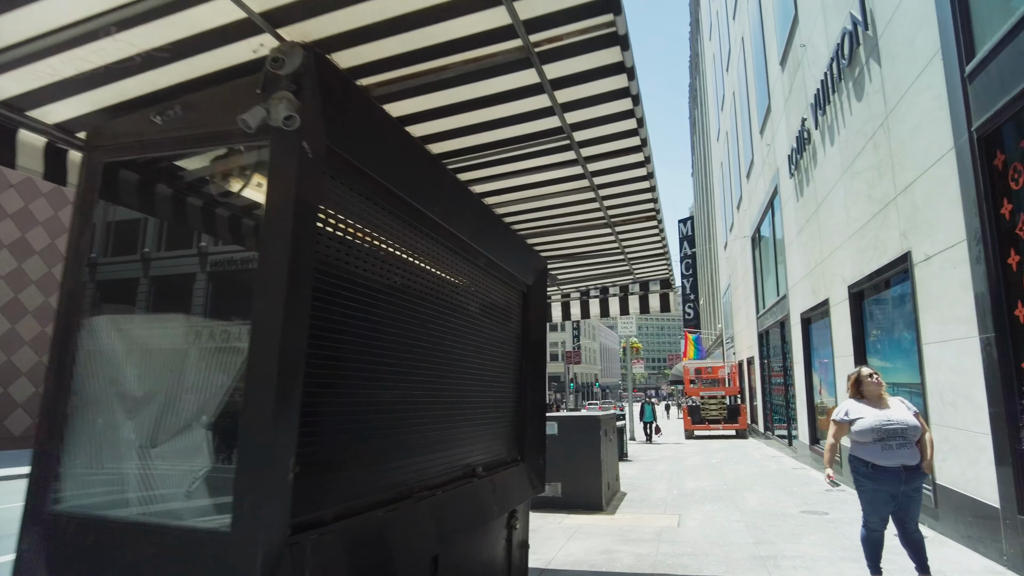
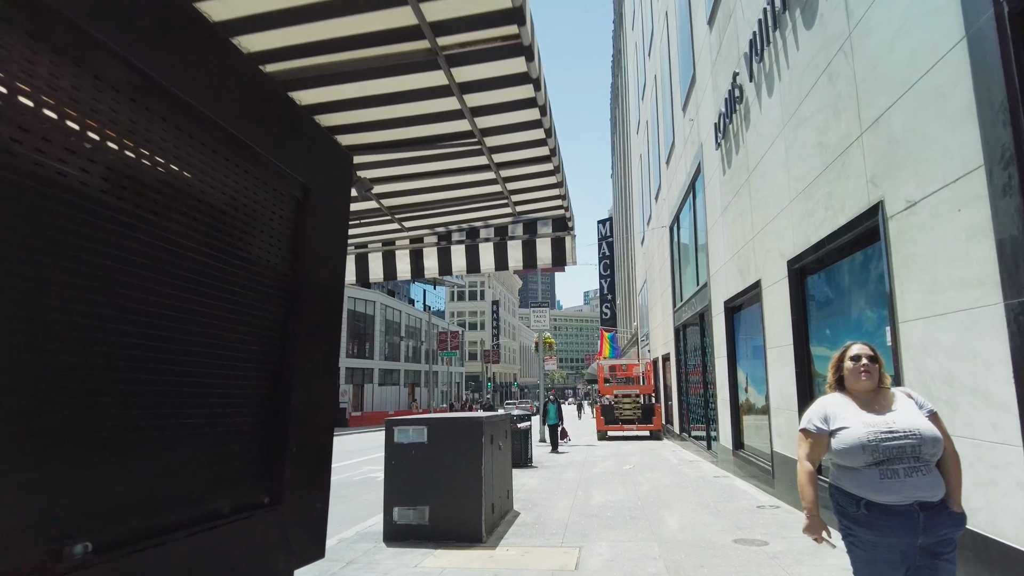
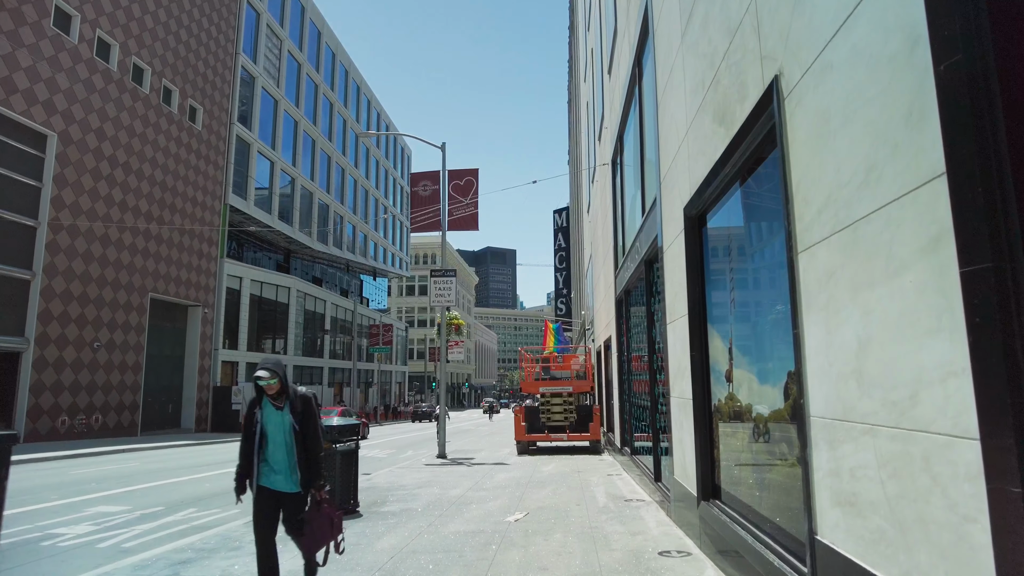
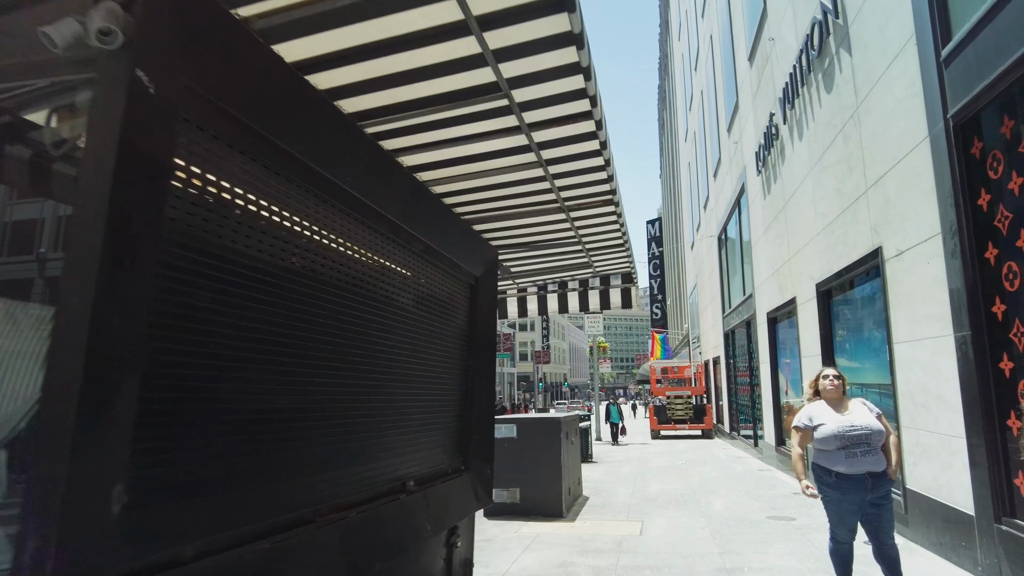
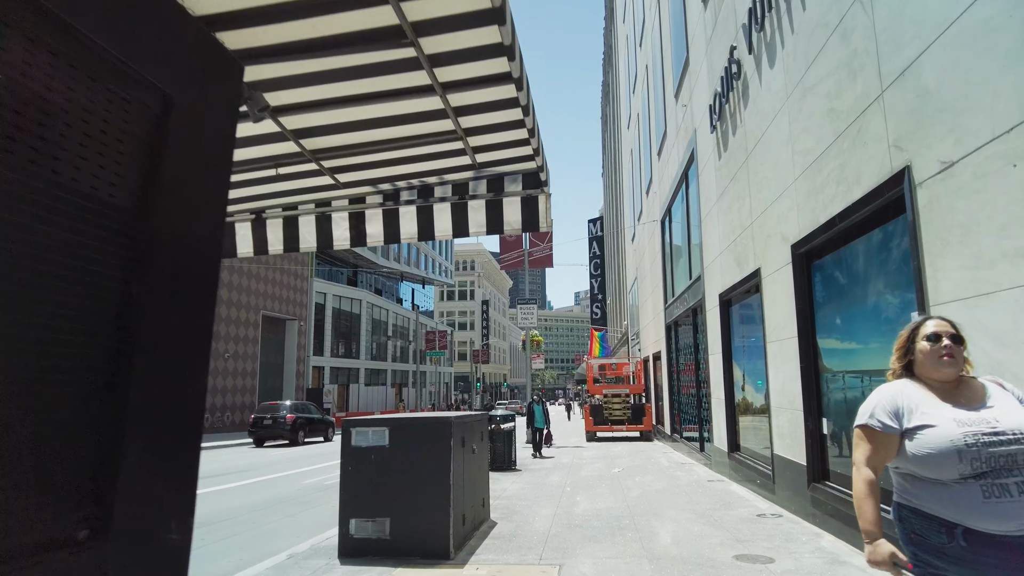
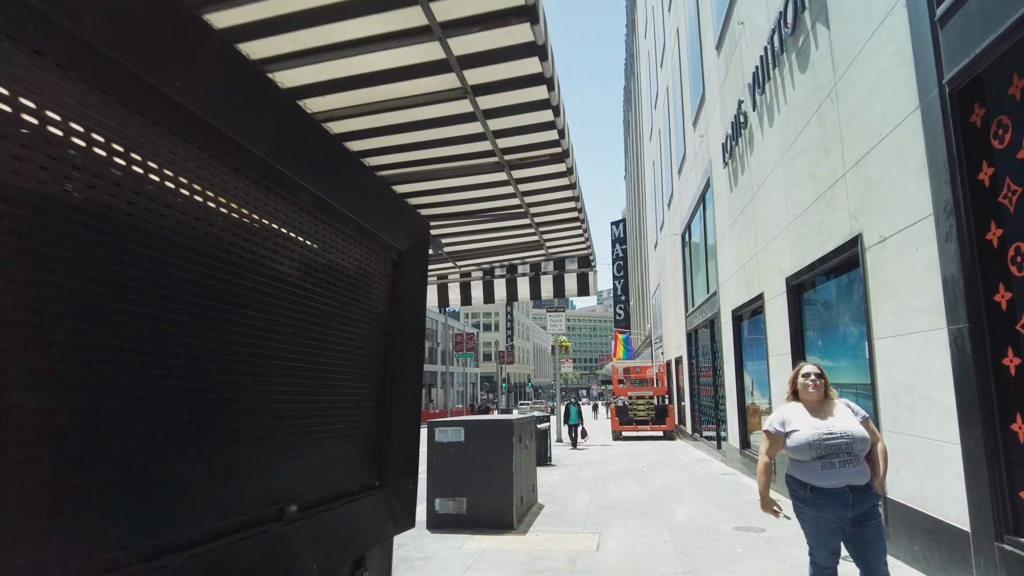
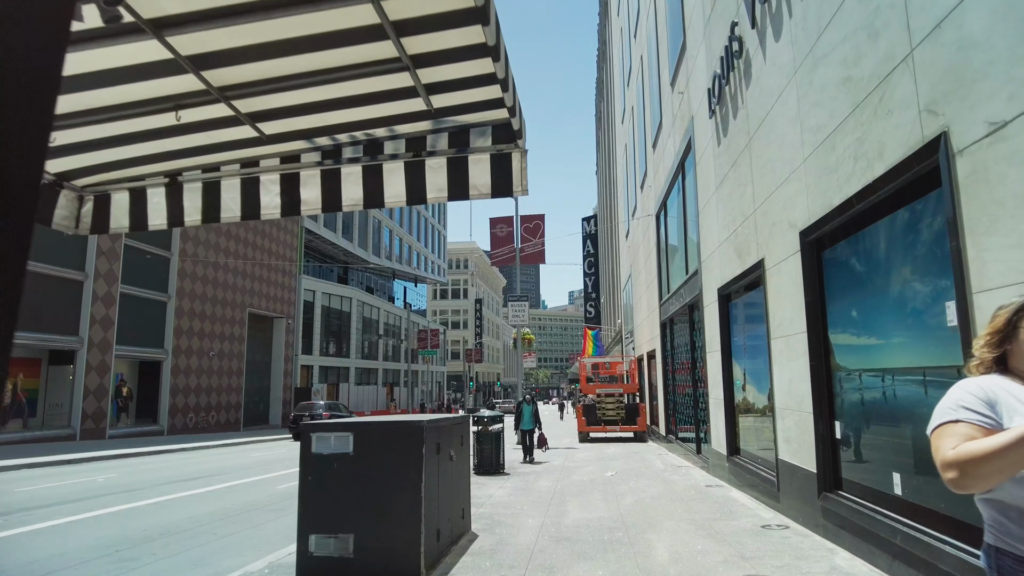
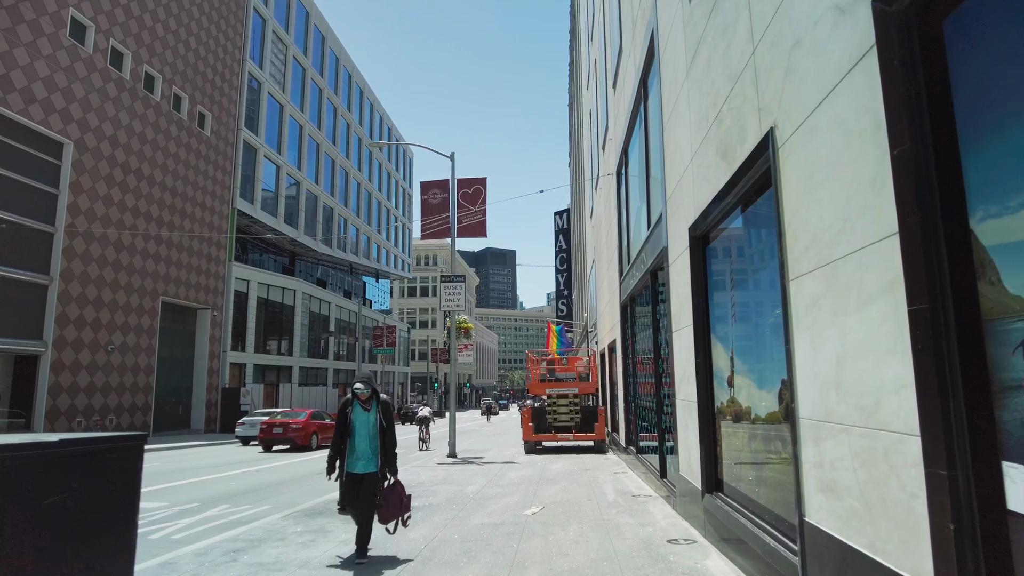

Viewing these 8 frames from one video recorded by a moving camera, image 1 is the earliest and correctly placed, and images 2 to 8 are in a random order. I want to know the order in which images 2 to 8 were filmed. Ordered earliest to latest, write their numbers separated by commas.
4, 6, 2, 5, 7, 8, 3
